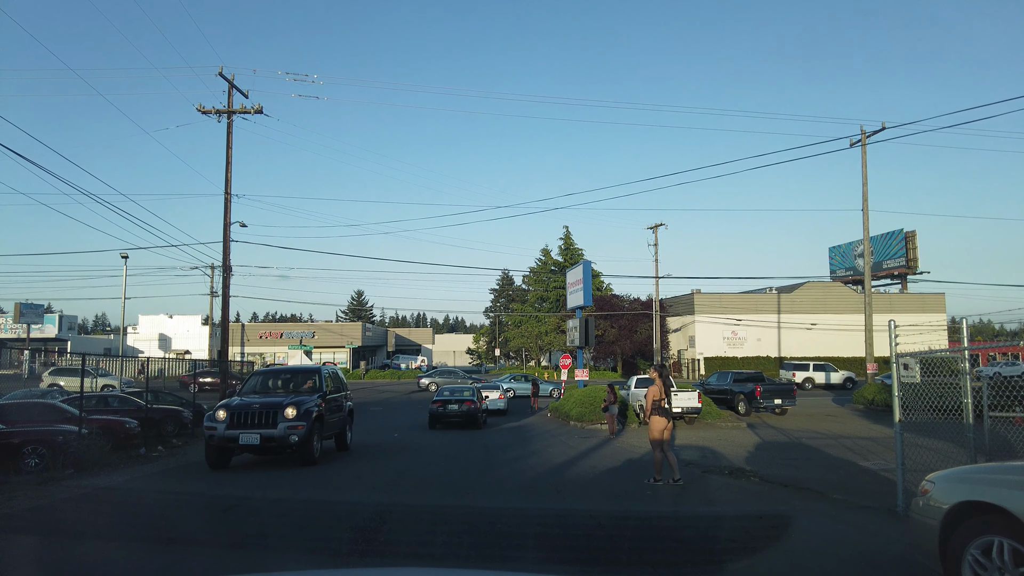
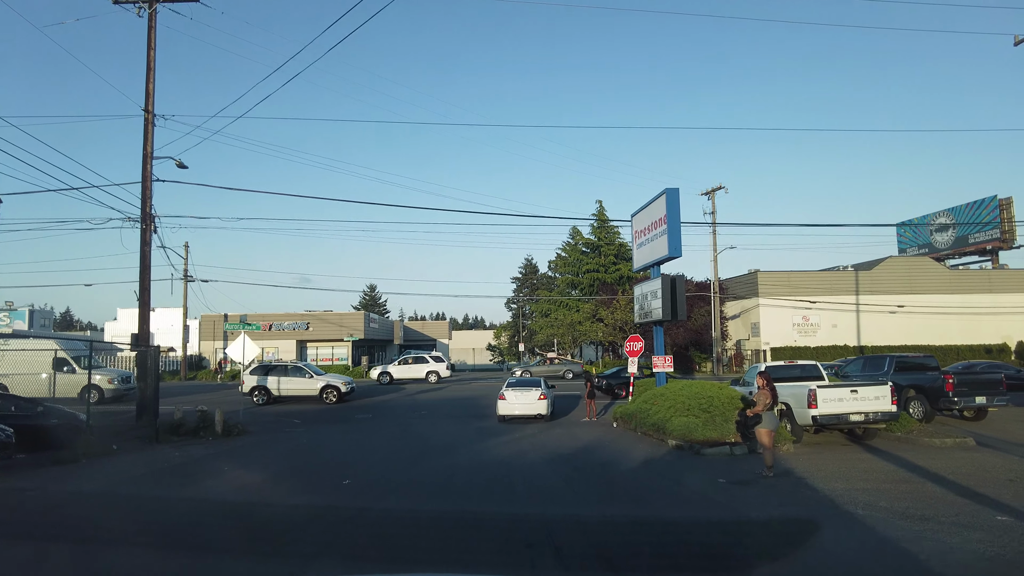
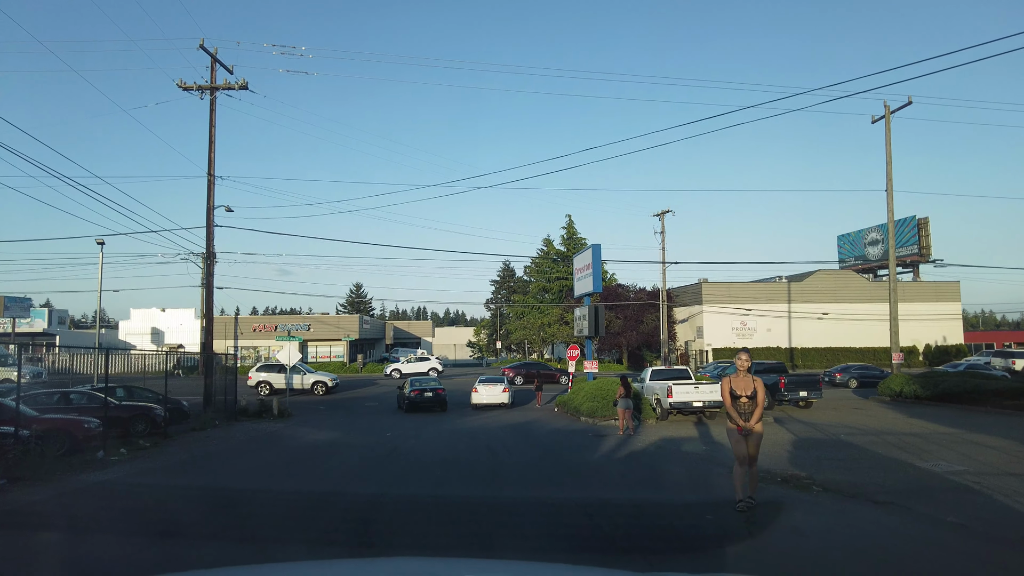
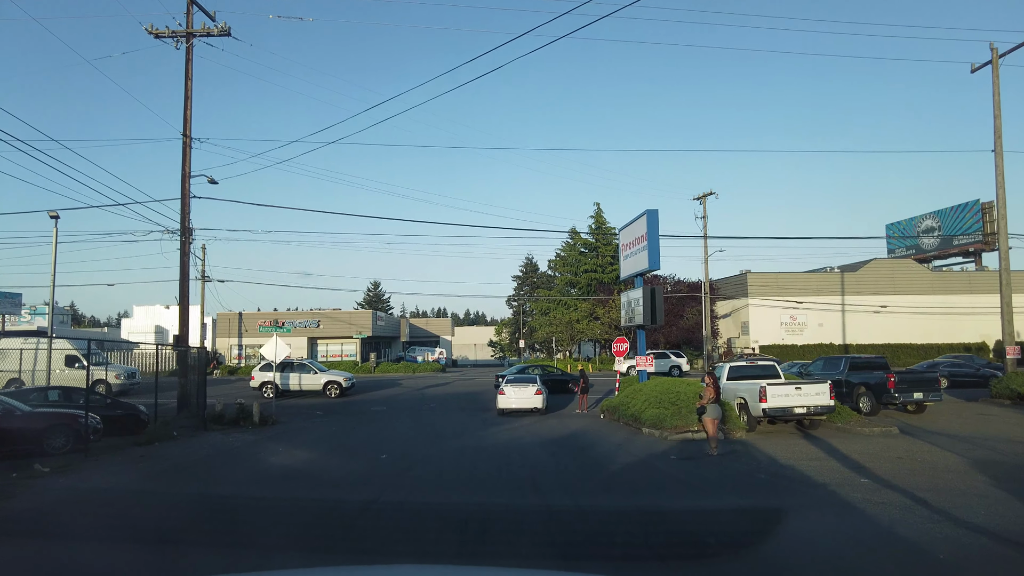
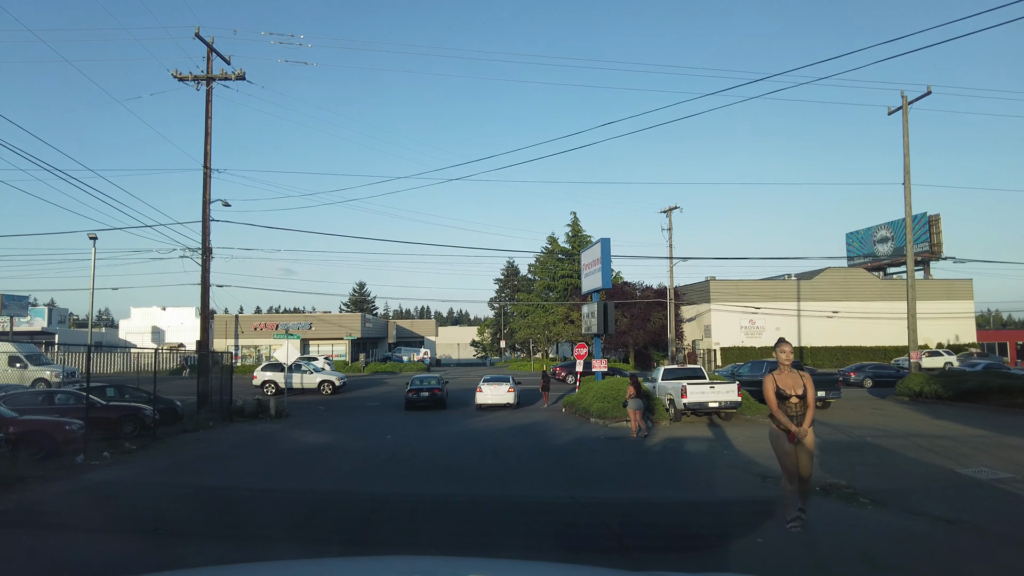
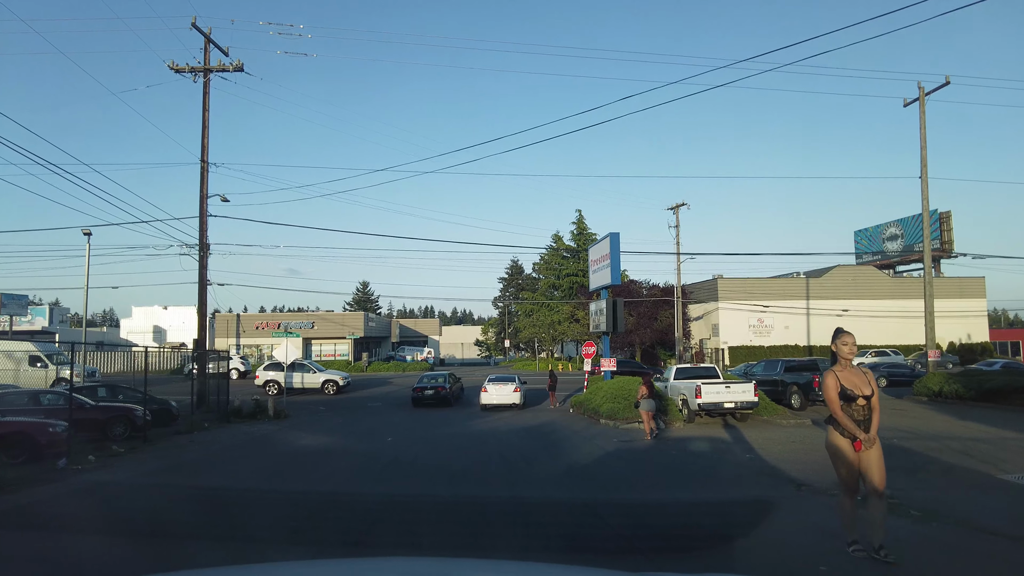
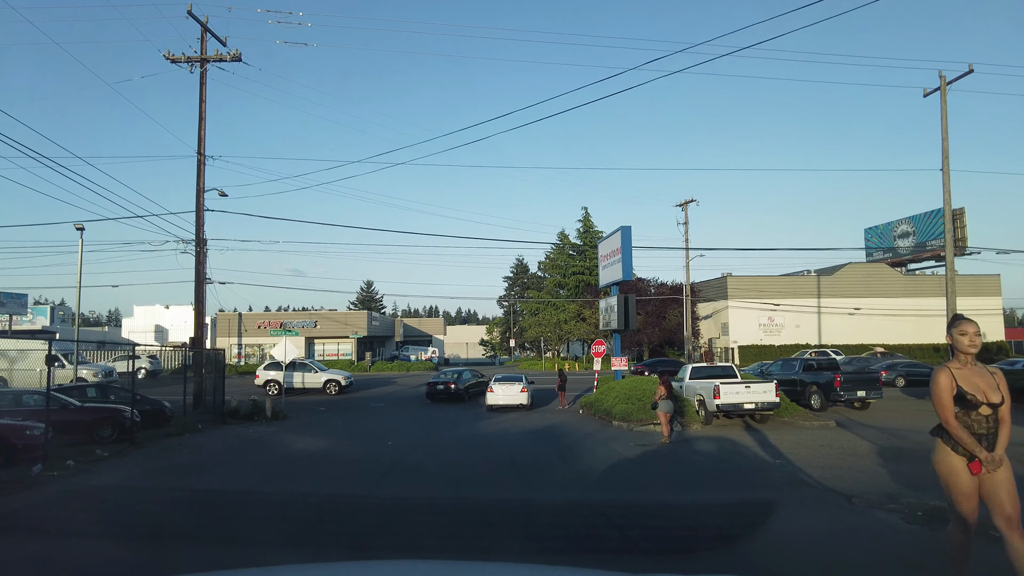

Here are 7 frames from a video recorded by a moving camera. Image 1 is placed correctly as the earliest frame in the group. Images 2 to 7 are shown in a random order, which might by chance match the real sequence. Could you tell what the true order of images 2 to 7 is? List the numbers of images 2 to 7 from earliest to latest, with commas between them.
3, 5, 6, 7, 4, 2
